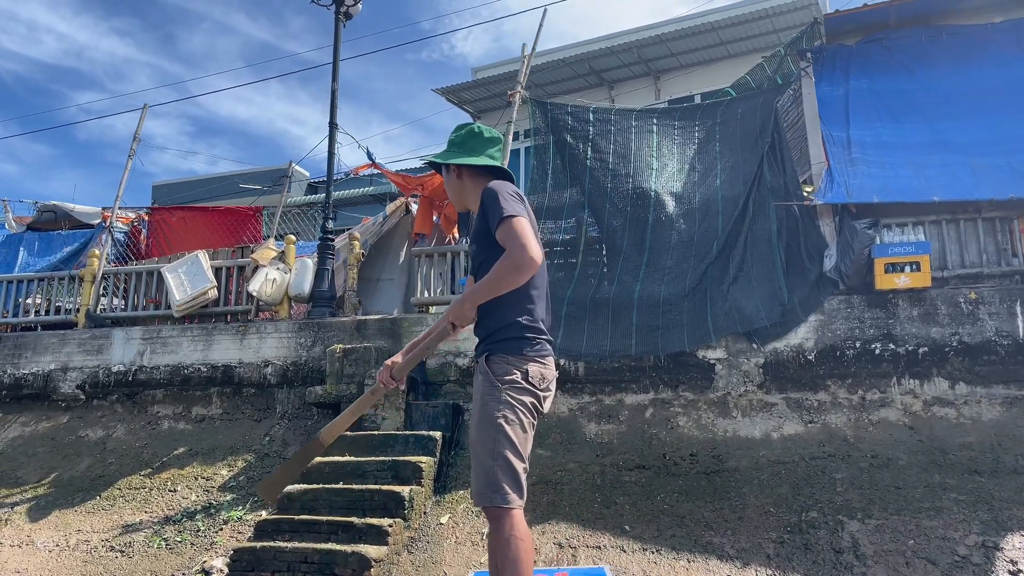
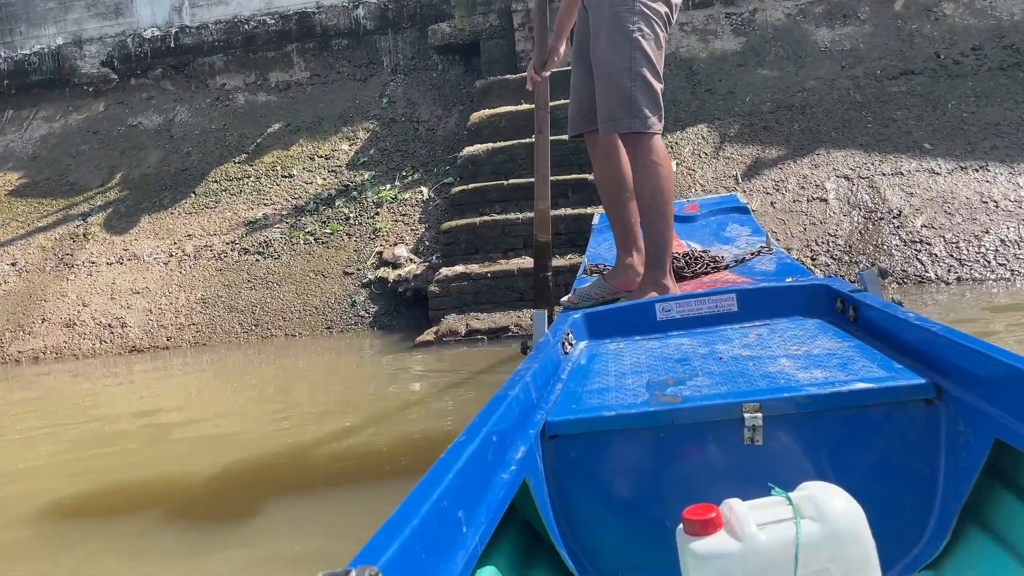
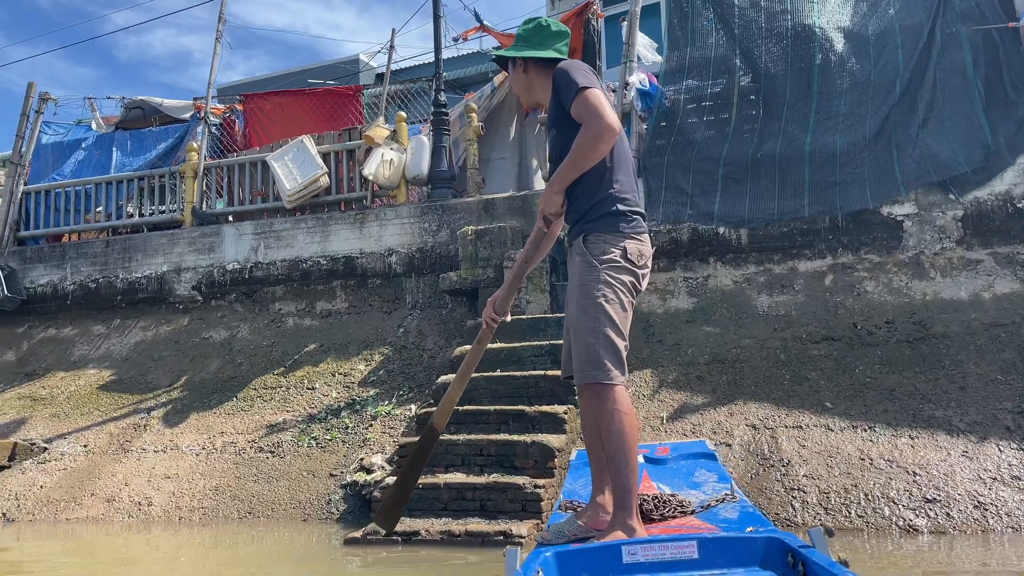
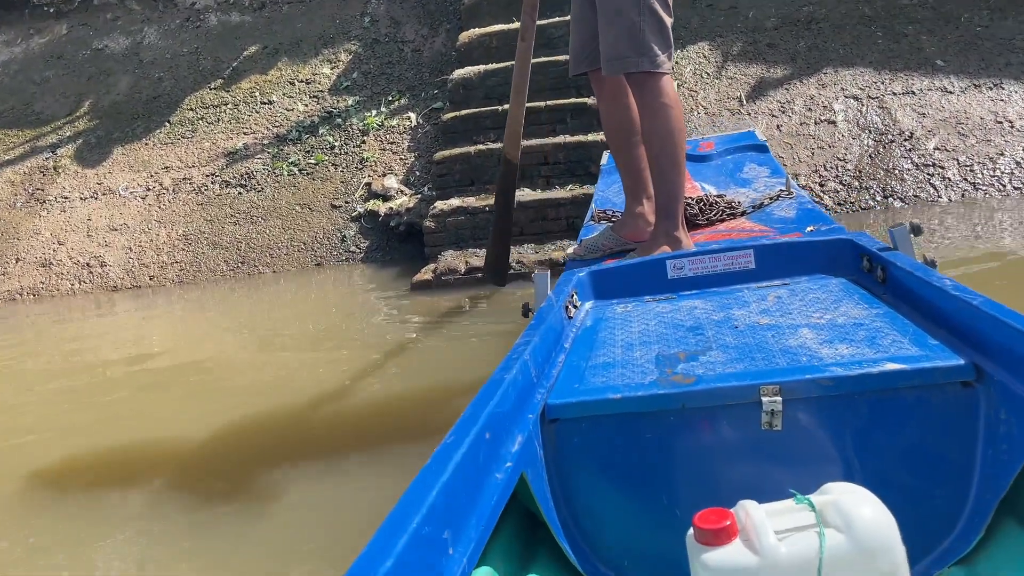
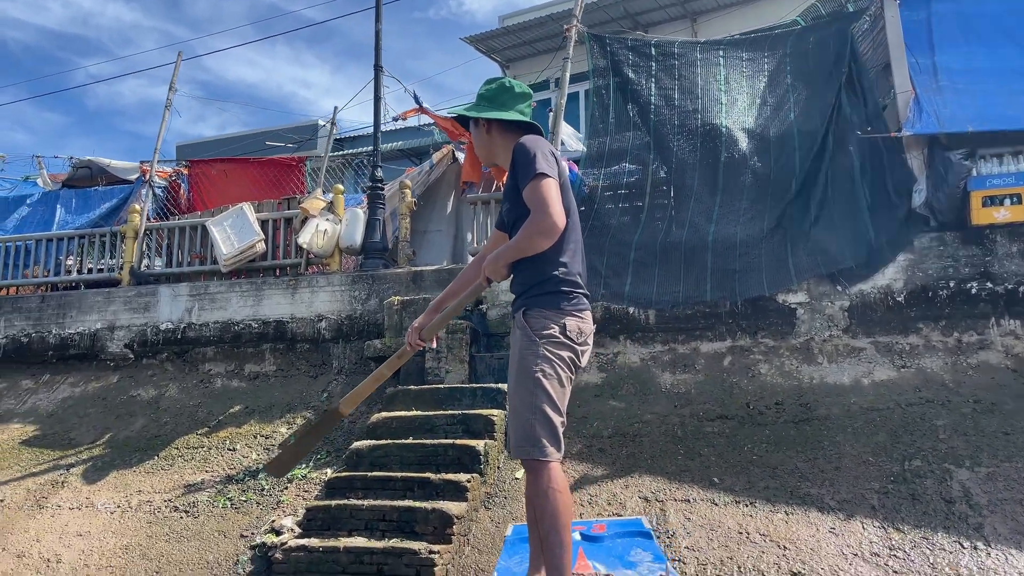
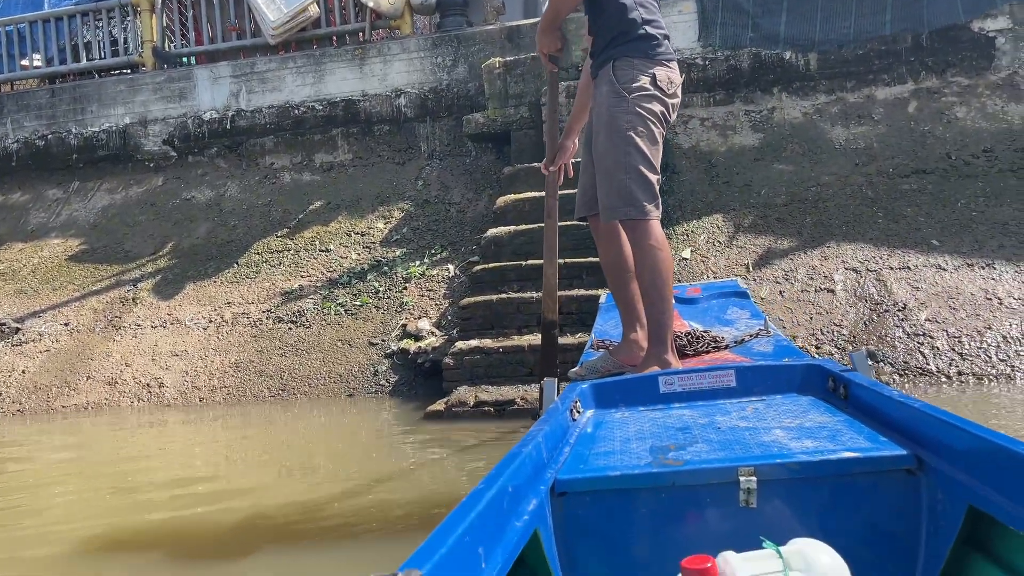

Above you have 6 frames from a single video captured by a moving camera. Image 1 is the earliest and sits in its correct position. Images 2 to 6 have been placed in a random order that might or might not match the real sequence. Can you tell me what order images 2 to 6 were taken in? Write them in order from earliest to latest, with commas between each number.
5, 3, 6, 2, 4
